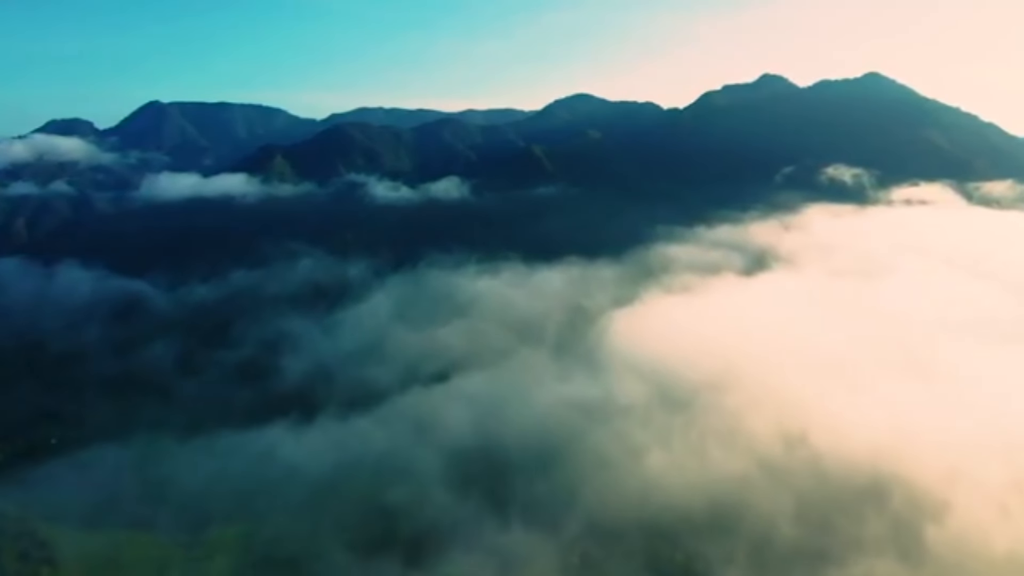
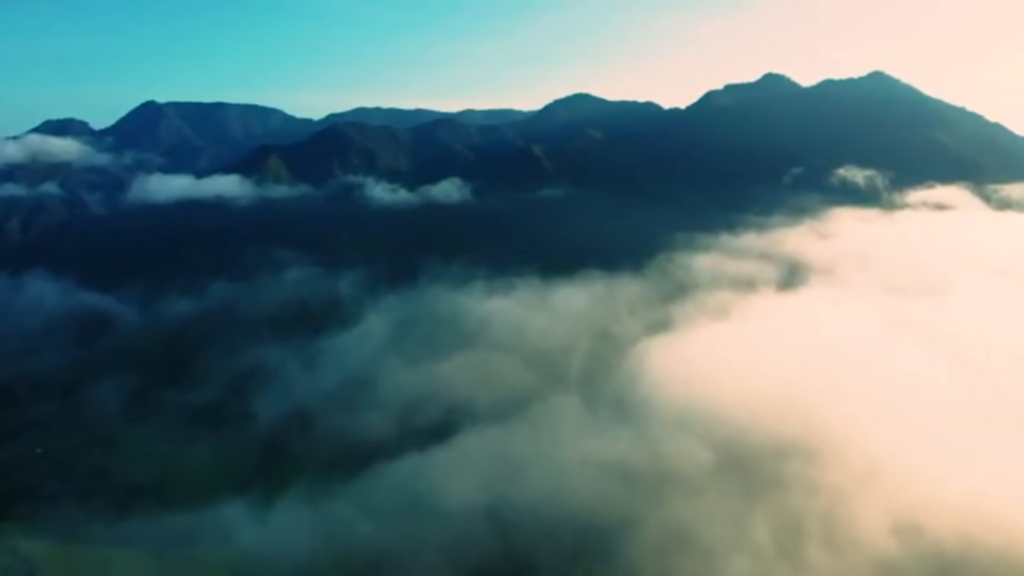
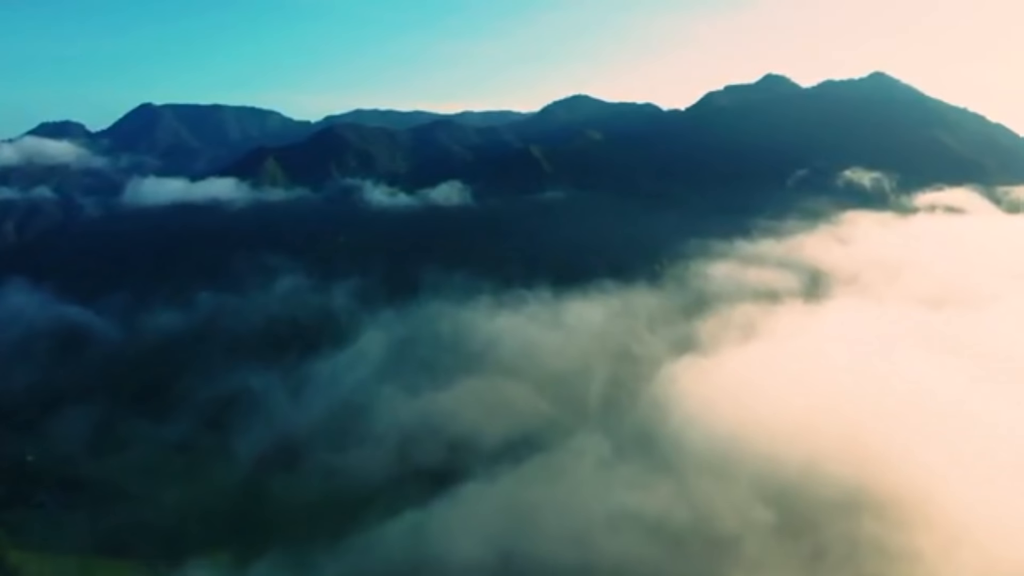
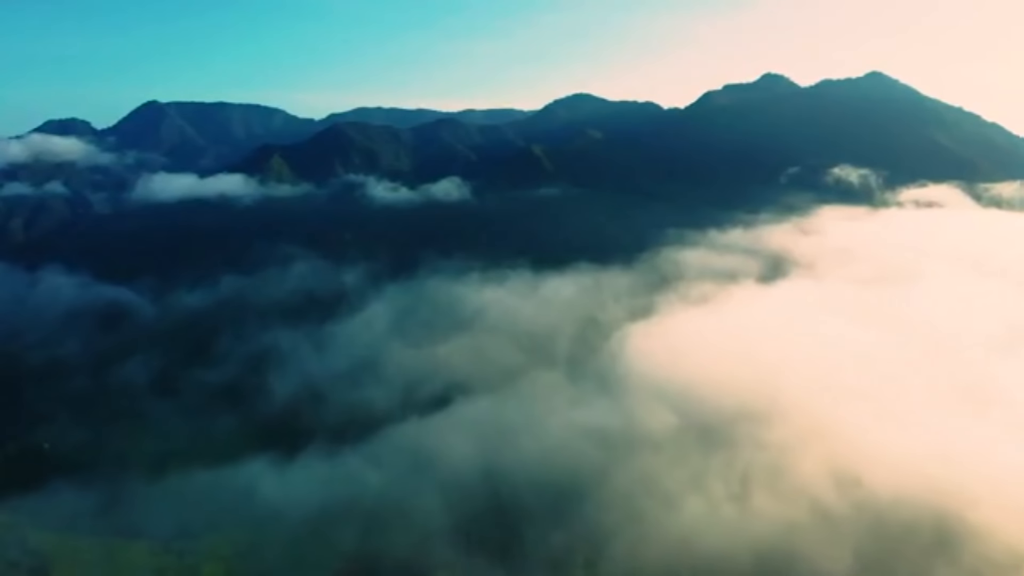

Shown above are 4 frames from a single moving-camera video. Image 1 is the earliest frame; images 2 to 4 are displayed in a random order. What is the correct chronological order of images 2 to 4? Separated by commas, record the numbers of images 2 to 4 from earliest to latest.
4, 2, 3
